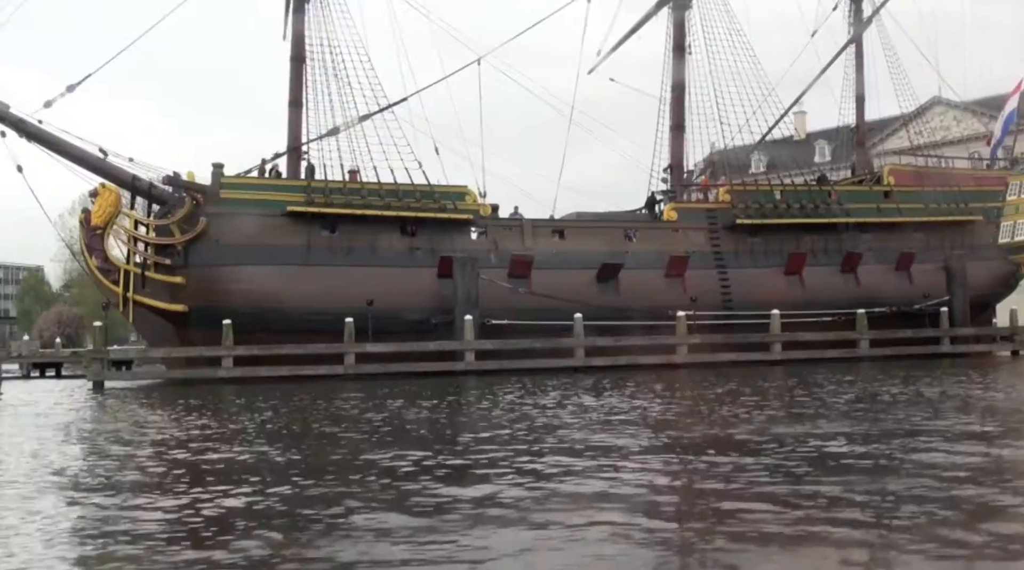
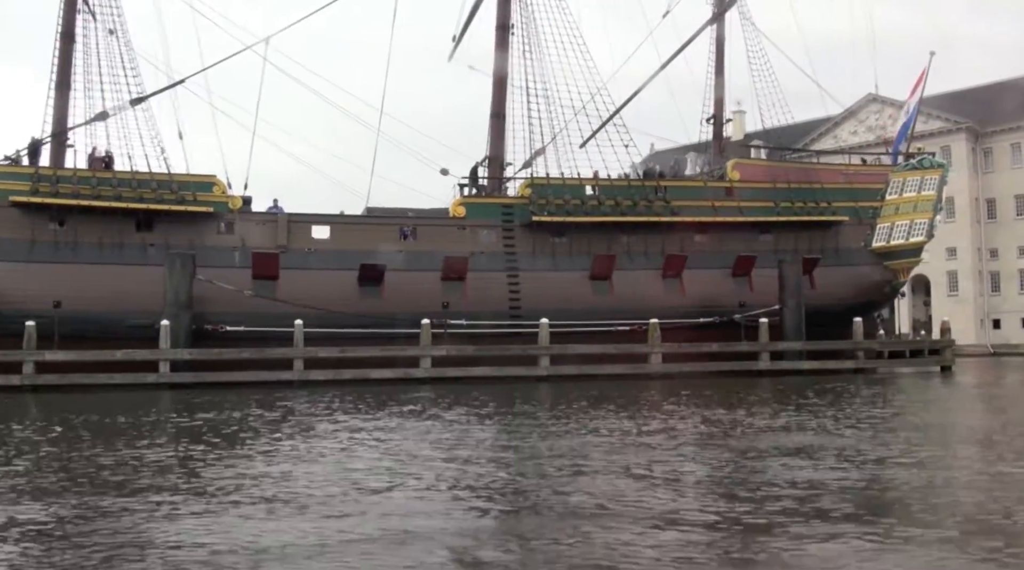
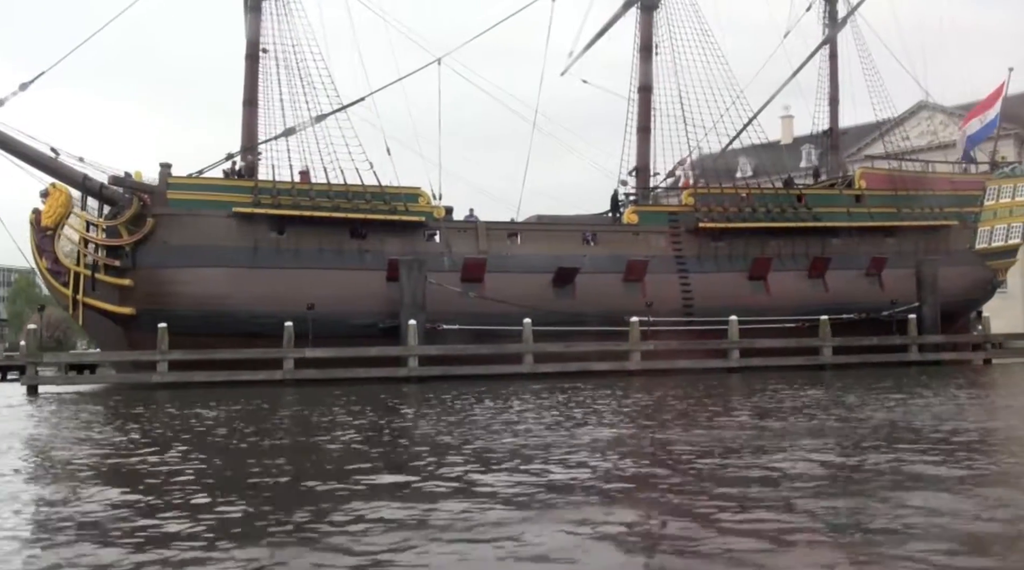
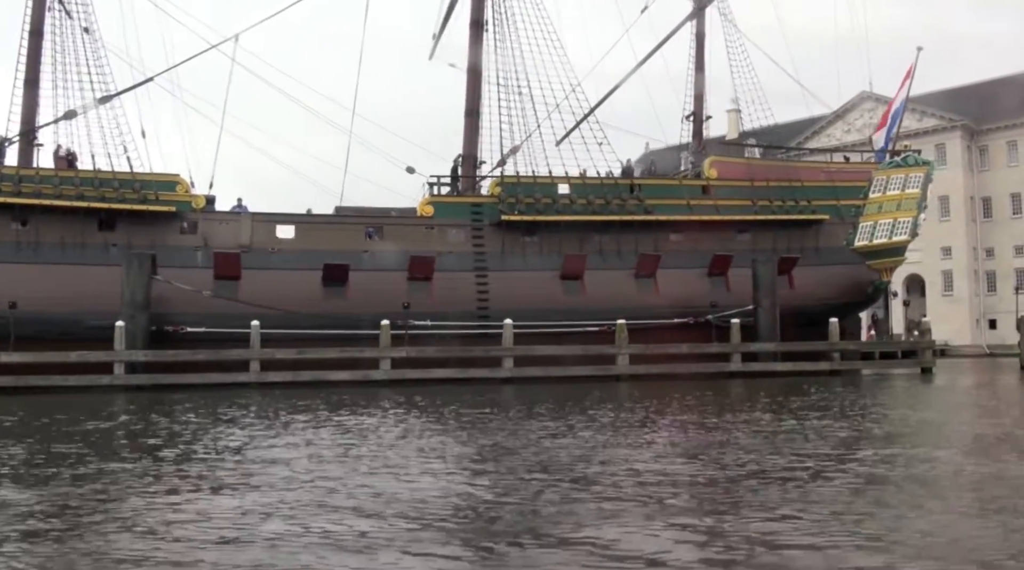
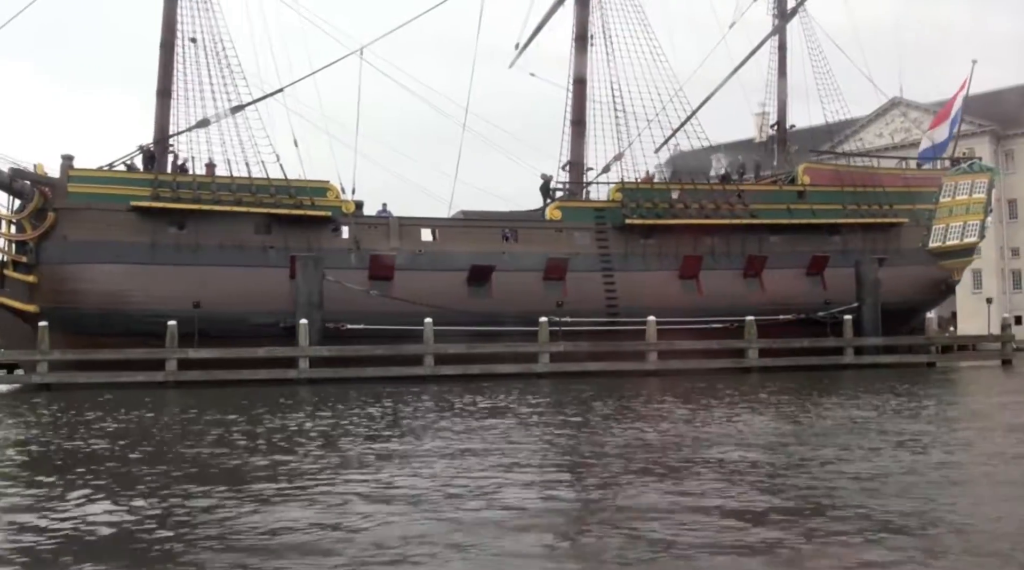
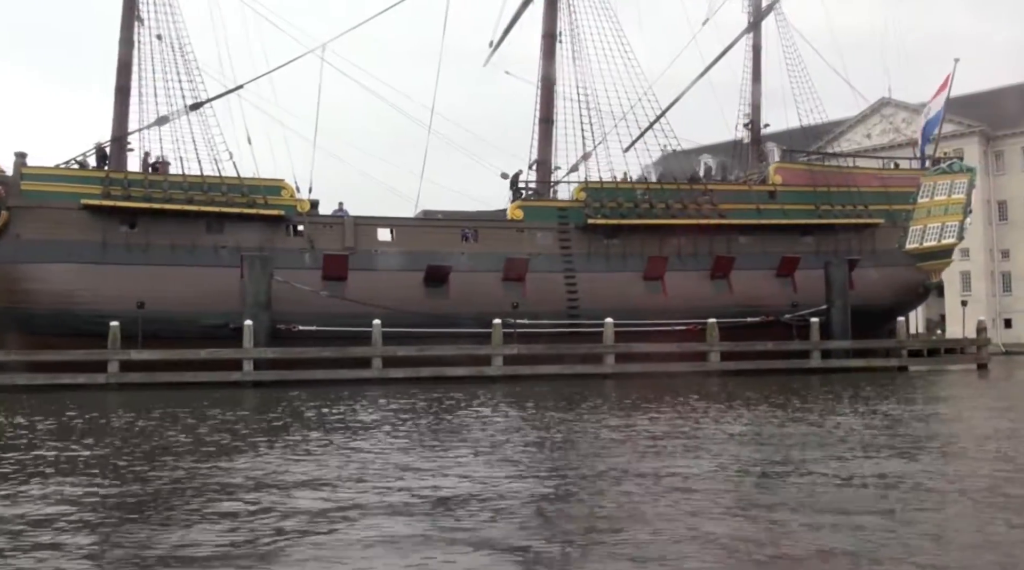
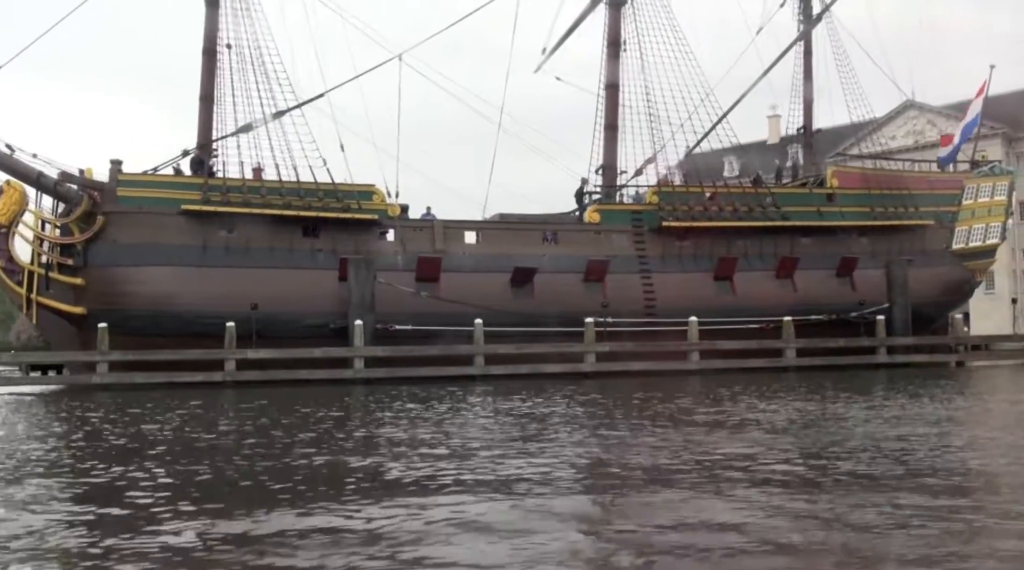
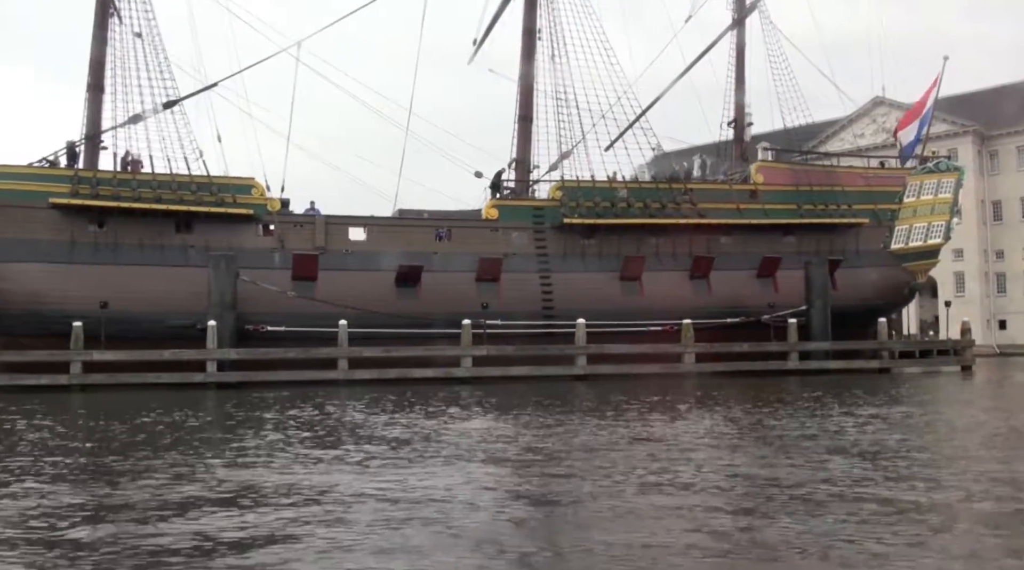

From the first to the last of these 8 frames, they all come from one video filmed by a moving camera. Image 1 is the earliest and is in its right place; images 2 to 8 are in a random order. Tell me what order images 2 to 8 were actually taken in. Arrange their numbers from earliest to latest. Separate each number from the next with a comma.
3, 7, 5, 6, 8, 2, 4
